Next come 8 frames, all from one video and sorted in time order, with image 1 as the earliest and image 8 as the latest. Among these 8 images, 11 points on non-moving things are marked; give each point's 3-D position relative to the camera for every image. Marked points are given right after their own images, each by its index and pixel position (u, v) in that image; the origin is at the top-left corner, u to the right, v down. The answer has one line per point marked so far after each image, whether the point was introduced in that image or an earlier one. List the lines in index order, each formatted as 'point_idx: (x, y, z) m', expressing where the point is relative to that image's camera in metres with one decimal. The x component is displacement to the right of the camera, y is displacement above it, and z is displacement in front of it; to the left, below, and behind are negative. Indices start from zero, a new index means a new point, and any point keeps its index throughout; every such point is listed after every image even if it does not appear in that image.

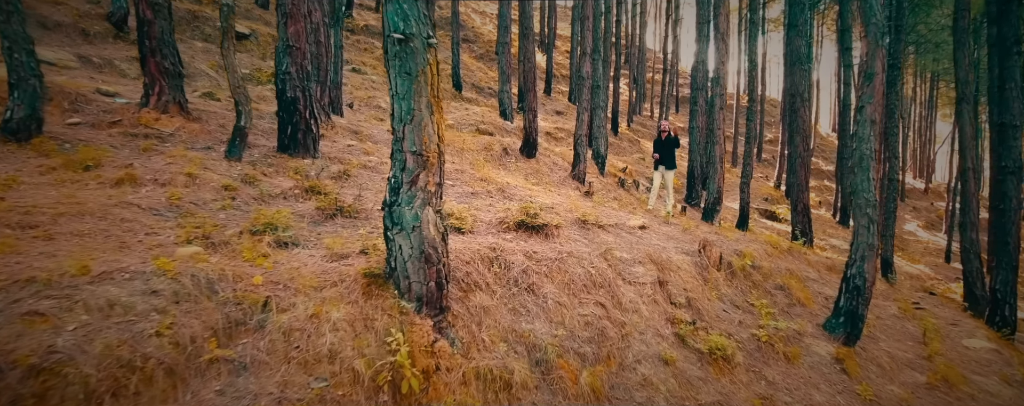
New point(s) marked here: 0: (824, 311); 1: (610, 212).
0: (+5.7, -2.0, +10.1) m
1: (+2.2, -0.2, +12.0) m
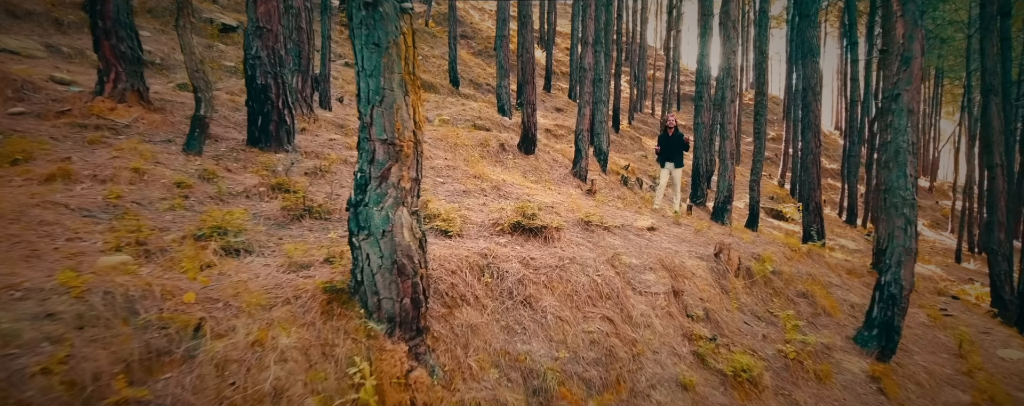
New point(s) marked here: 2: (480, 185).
0: (+5.6, -2.0, +9.2) m
1: (+2.1, -0.2, +11.0) m
2: (-0.6, +0.3, +10.3) m
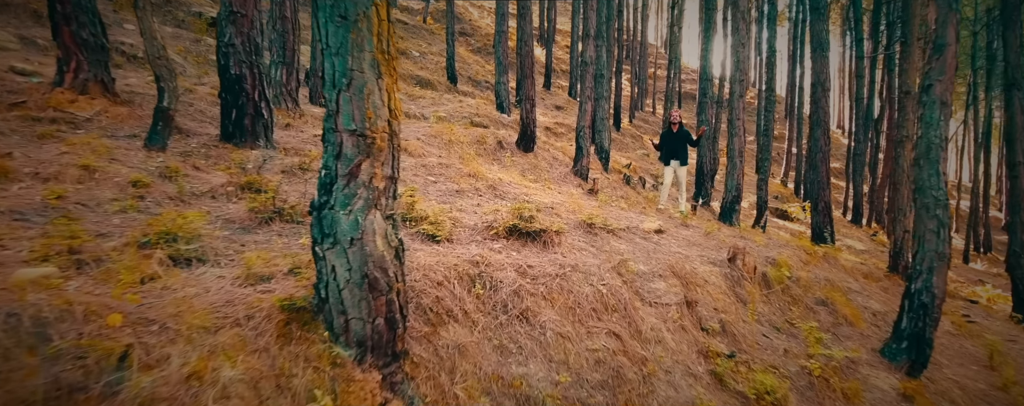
0: (+5.6, -2.0, +8.5) m
1: (+2.0, -0.2, +10.3) m
2: (-0.7, +0.3, +9.7) m
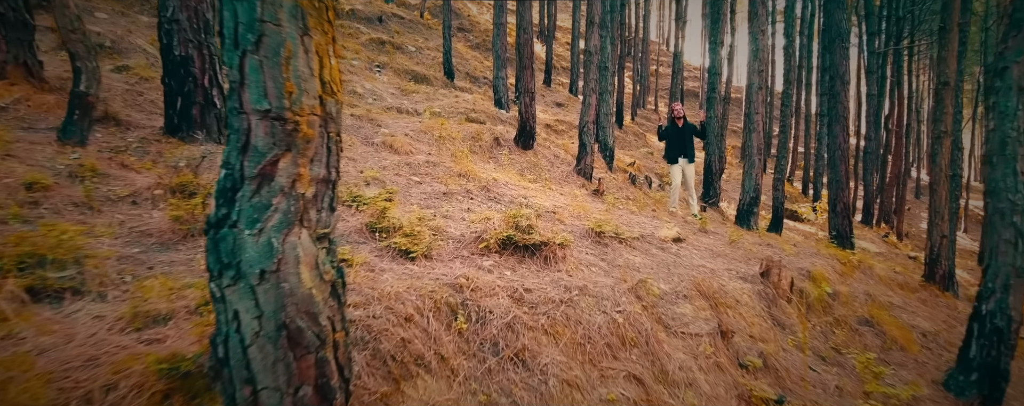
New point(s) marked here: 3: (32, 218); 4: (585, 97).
0: (+5.5, -2.0, +7.3) m
1: (+2.0, -0.3, +9.1) m
2: (-0.7, +0.3, +8.5) m
3: (-3.7, -0.1, +4.2) m
4: (+1.8, +2.7, +14.0) m
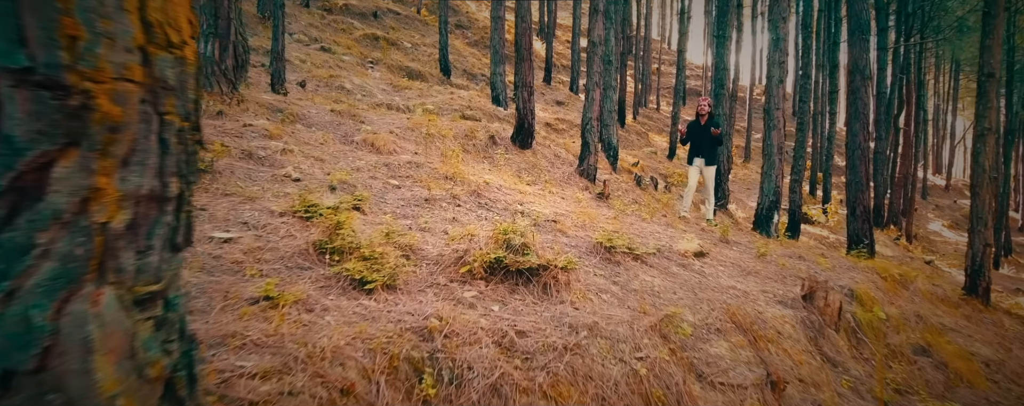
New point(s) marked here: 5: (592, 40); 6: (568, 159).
0: (+5.4, -2.1, +6.1) m
1: (+1.9, -0.3, +8.0) m
2: (-0.8, +0.2, +7.3) m
3: (-3.7, -0.2, +3.1) m
4: (+1.8, +2.6, +12.8) m
5: (+1.9, +3.9, +13.2) m
6: (+1.4, +1.1, +13.7) m
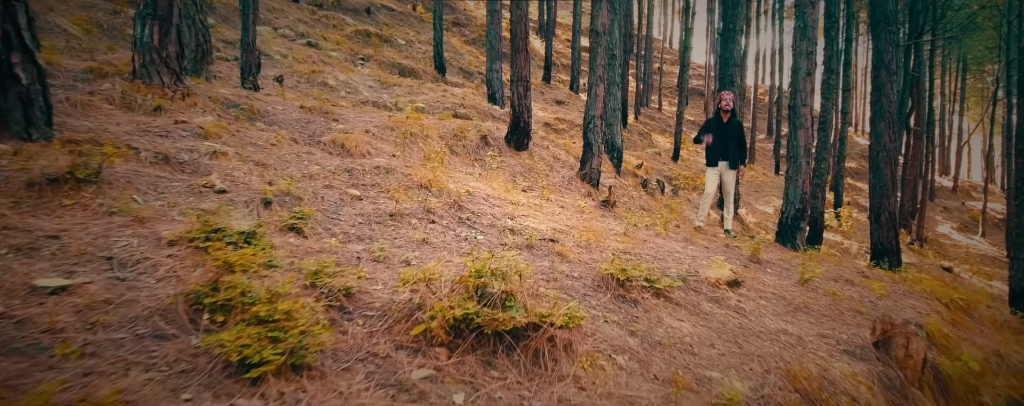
0: (+5.3, -2.3, +4.8) m
1: (+1.8, -0.5, +6.6) m
2: (-0.9, 0.0, +5.9) m
3: (-3.9, -0.4, +1.7) m
4: (+1.6, +2.4, +11.5) m
5: (+1.8, +3.7, +11.8) m
6: (+1.2, +0.9, +12.3) m
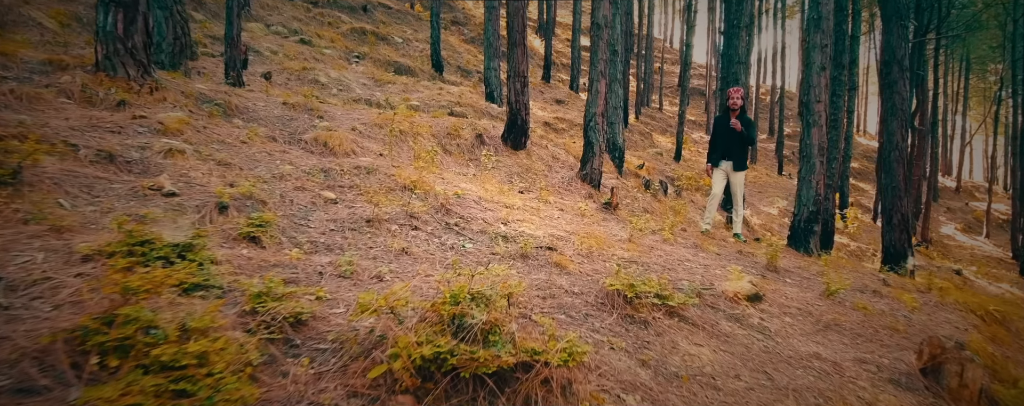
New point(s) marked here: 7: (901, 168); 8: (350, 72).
0: (+5.2, -2.3, +4.2) m
1: (+1.7, -0.5, +6.0) m
2: (-1.0, 0.0, +5.3) m
3: (-3.9, -0.4, +1.1) m
4: (+1.6, +2.4, +10.9) m
5: (+1.7, +3.7, +11.2) m
6: (+1.2, +0.9, +11.7) m
7: (+6.0, +0.5, +8.4) m
8: (-5.5, +4.4, +18.8) m
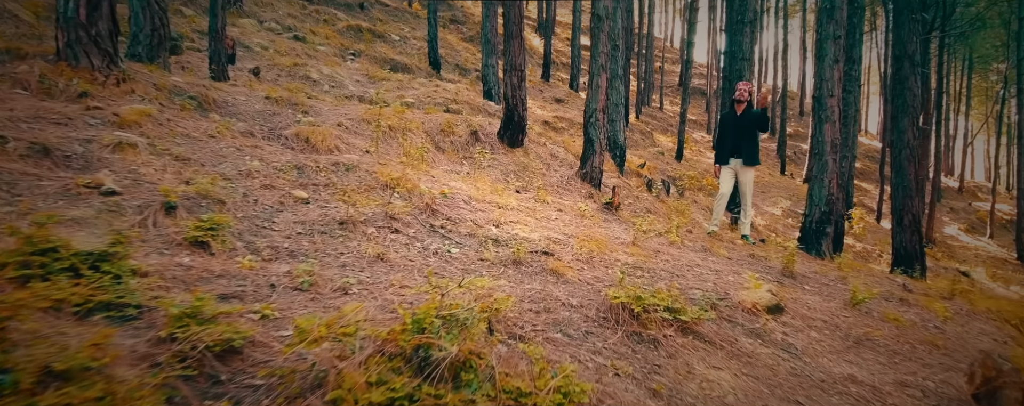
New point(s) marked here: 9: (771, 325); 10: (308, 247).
0: (+5.2, -2.3, +3.6) m
1: (+1.6, -0.5, +5.5) m
2: (-1.0, 0.0, +4.8) m
3: (-4.0, -0.4, +0.6) m
4: (+1.5, +2.4, +10.3) m
5: (+1.6, +3.7, +10.7) m
6: (+1.1, +0.9, +11.2) m
7: (+5.9, +0.5, +7.9) m
8: (-5.5, +4.4, +18.3) m
9: (+1.8, -0.9, +3.9) m
10: (-1.3, -0.3, +3.8) m
